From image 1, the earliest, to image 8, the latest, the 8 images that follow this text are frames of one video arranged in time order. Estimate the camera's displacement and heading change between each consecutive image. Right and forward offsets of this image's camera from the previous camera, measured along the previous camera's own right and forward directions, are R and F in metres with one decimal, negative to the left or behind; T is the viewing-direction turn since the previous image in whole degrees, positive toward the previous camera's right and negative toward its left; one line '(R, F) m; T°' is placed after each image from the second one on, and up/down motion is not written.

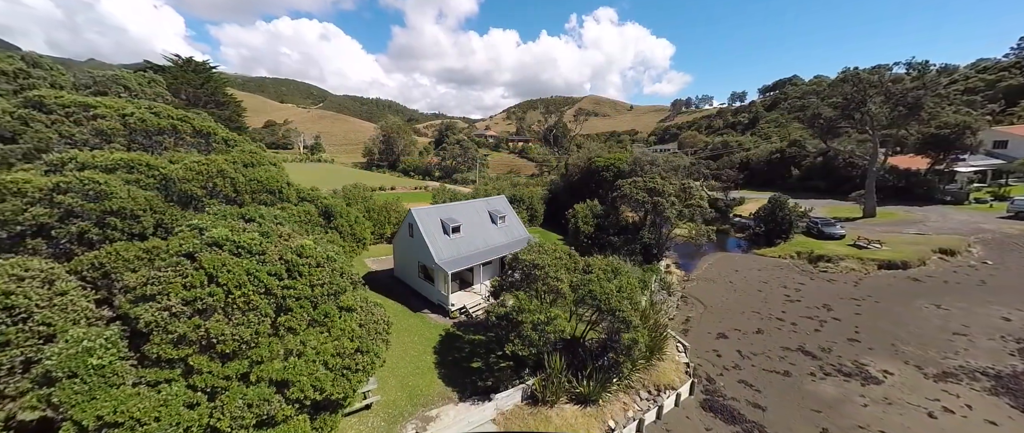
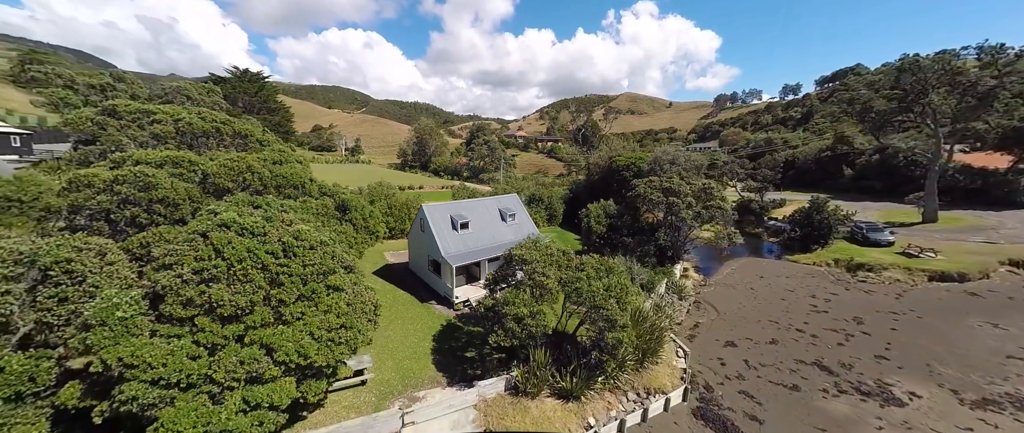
(+2.8, -0.4) m; -7°
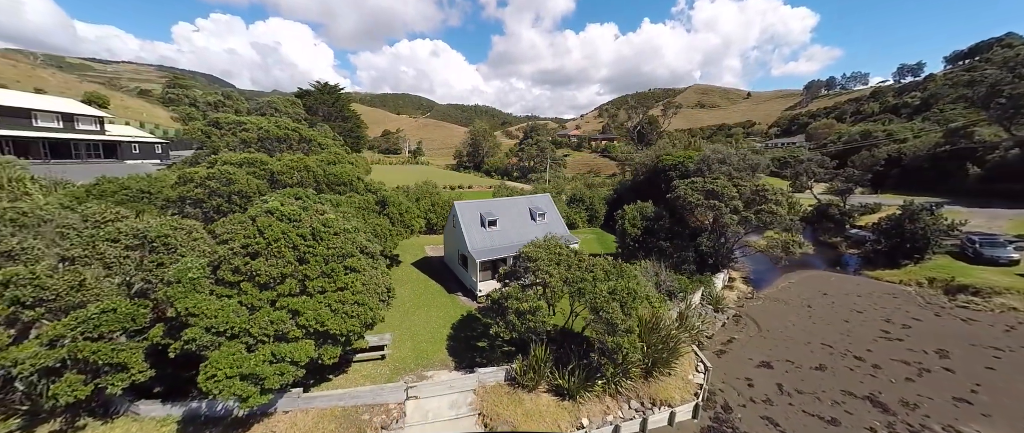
(+3.4, -0.2) m; -12°
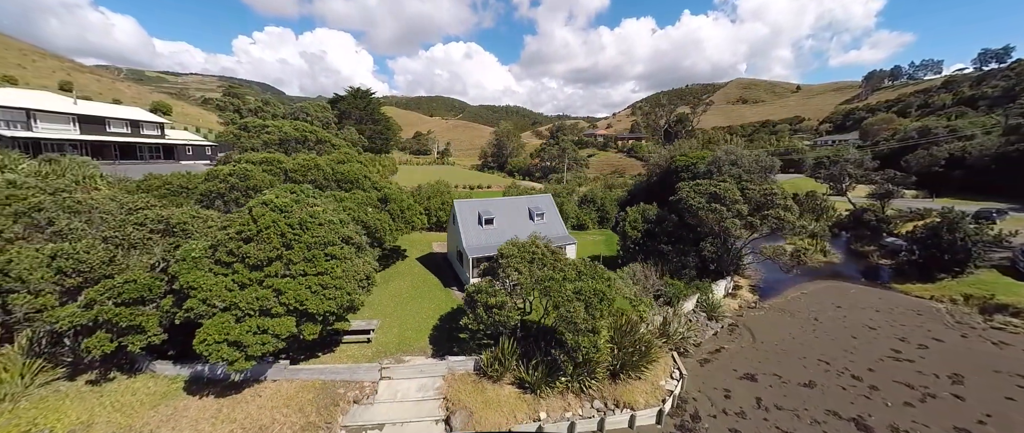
(+3.6, -0.5) m; -7°
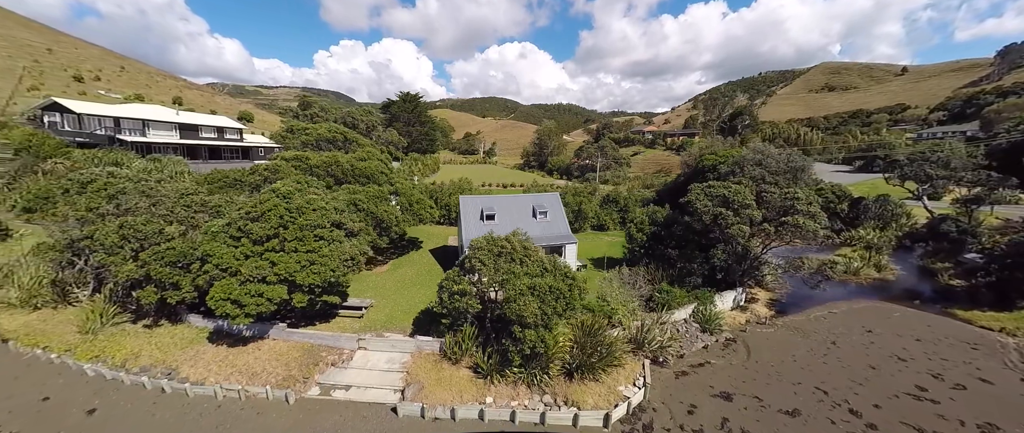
(+5.5, -0.2) m; -12°
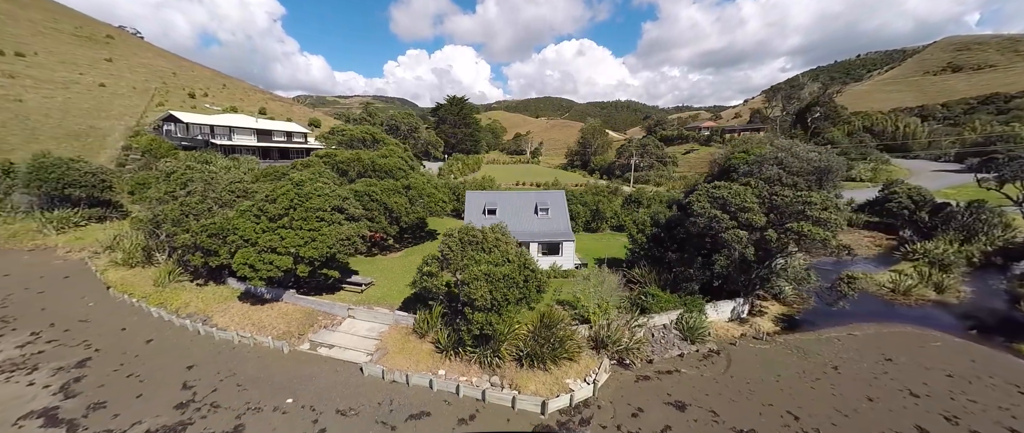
(+5.9, -0.2) m; -13°
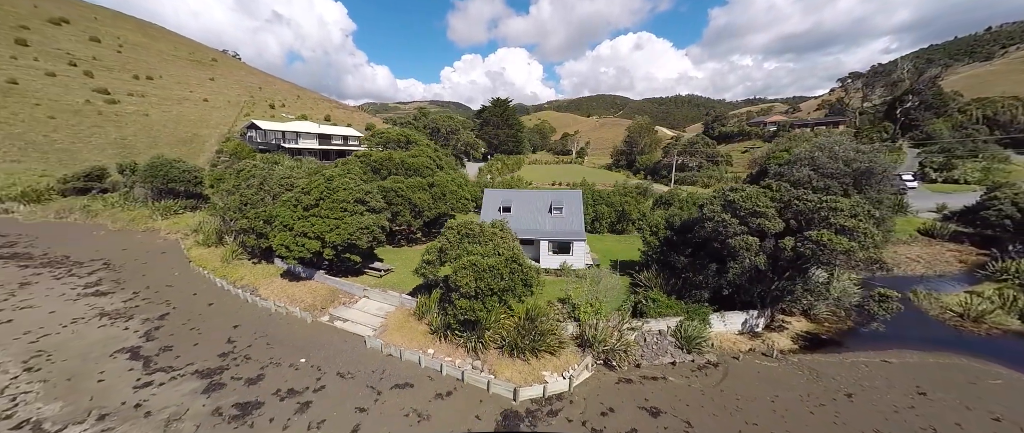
(+4.1, -0.2) m; -11°
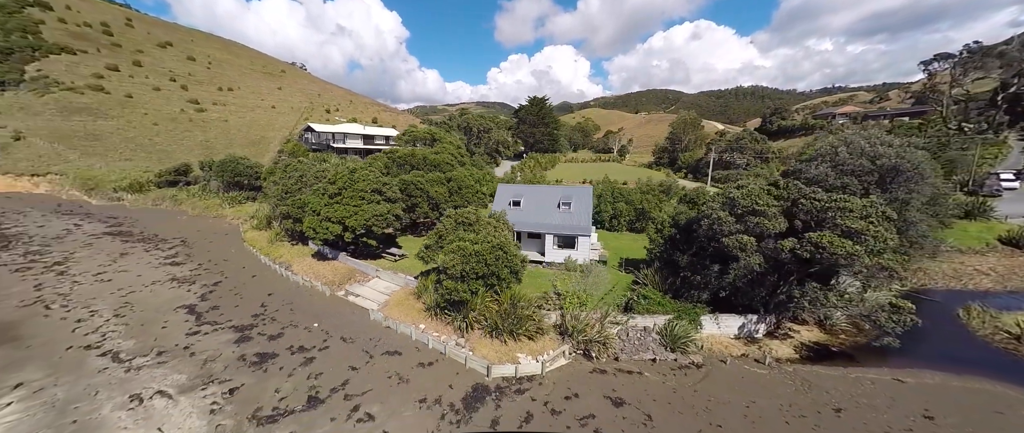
(+4.0, -0.2) m; -10°
